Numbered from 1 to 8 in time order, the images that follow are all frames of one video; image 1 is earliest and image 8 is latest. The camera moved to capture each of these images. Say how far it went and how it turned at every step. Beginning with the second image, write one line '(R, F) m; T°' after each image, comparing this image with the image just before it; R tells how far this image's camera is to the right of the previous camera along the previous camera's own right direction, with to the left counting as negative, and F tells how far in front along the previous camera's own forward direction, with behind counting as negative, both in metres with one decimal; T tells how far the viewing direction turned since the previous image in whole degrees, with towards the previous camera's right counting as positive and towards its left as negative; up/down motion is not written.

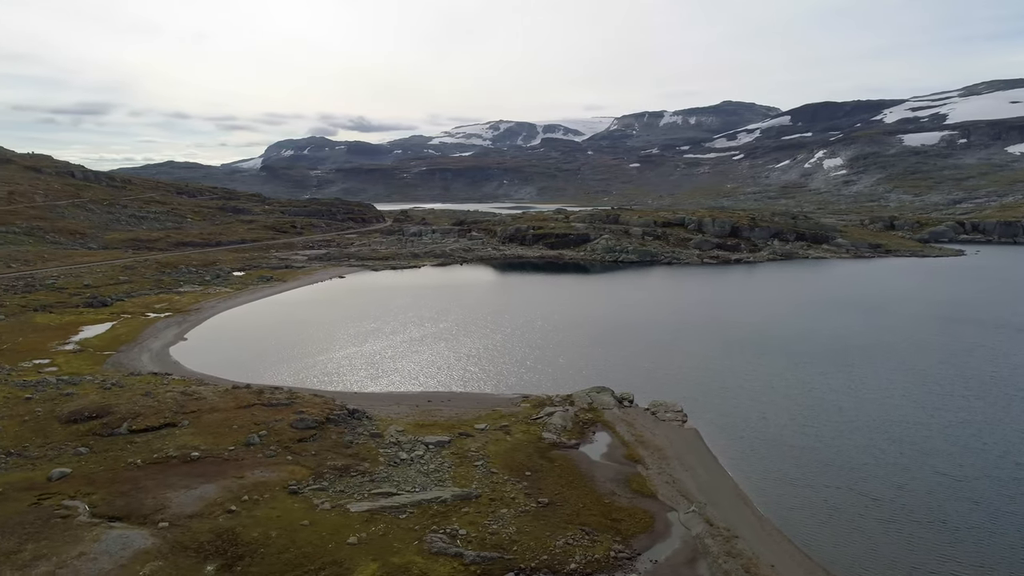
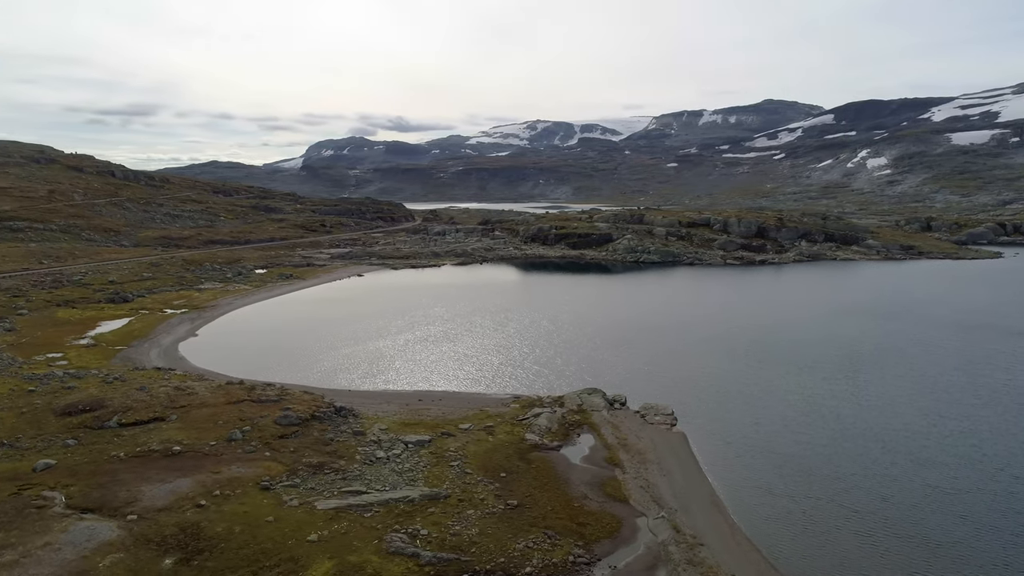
(+3.1, +0.4) m; -3°
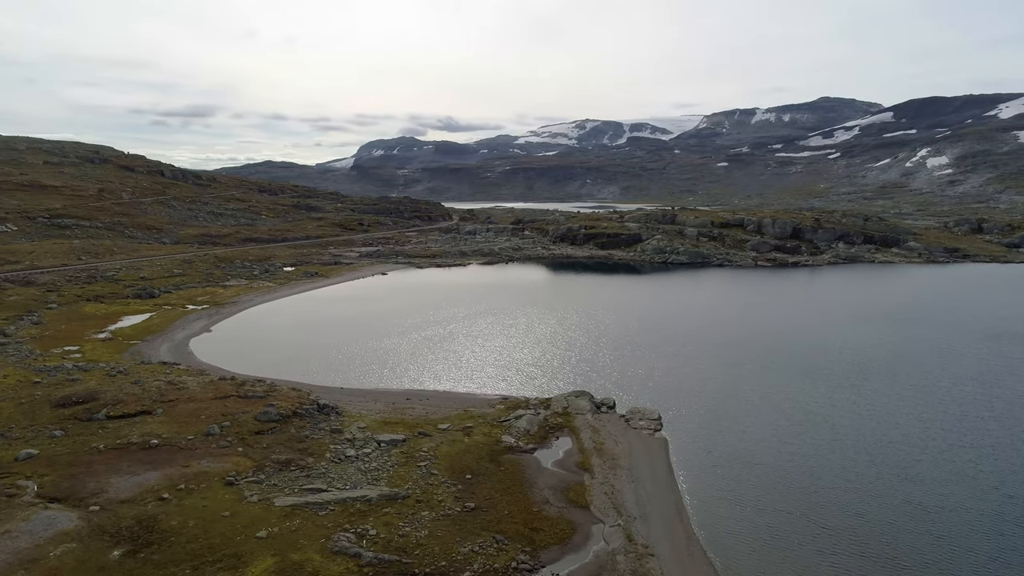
(+4.0, +0.6) m; -4°
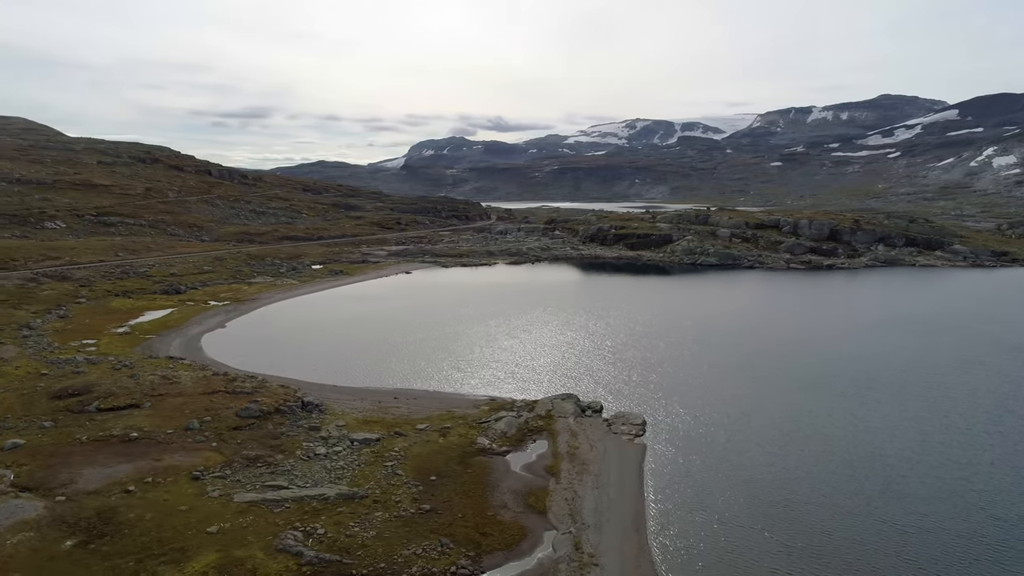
(+4.1, +0.6) m; -4°
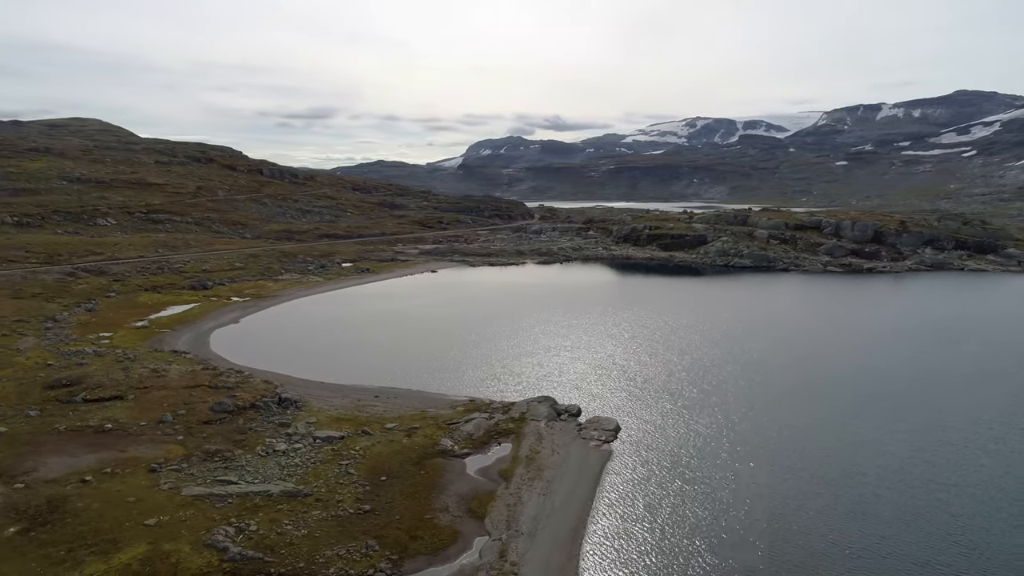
(+5.1, +0.8) m; -5°
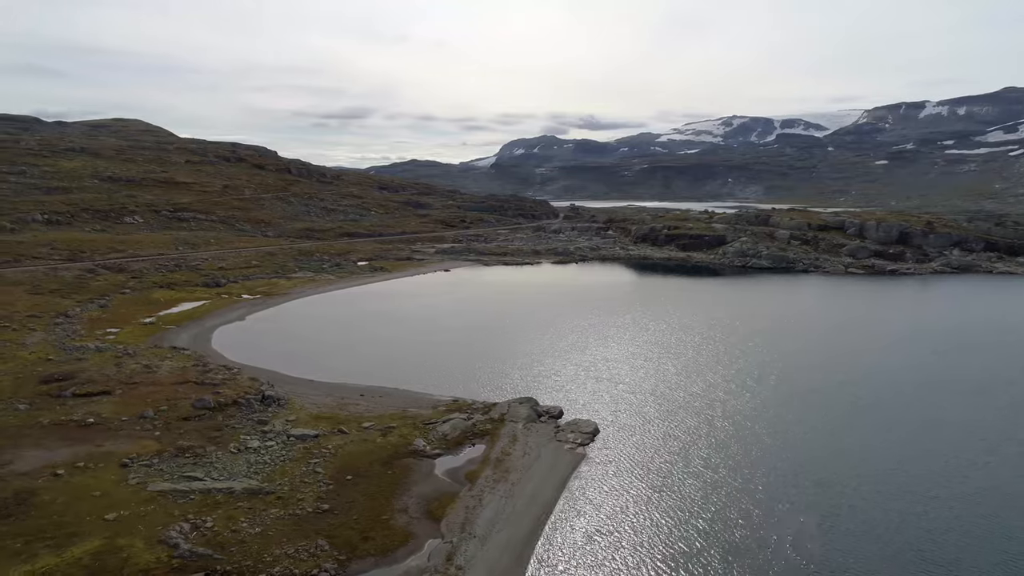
(+3.2, +0.5) m; -3°
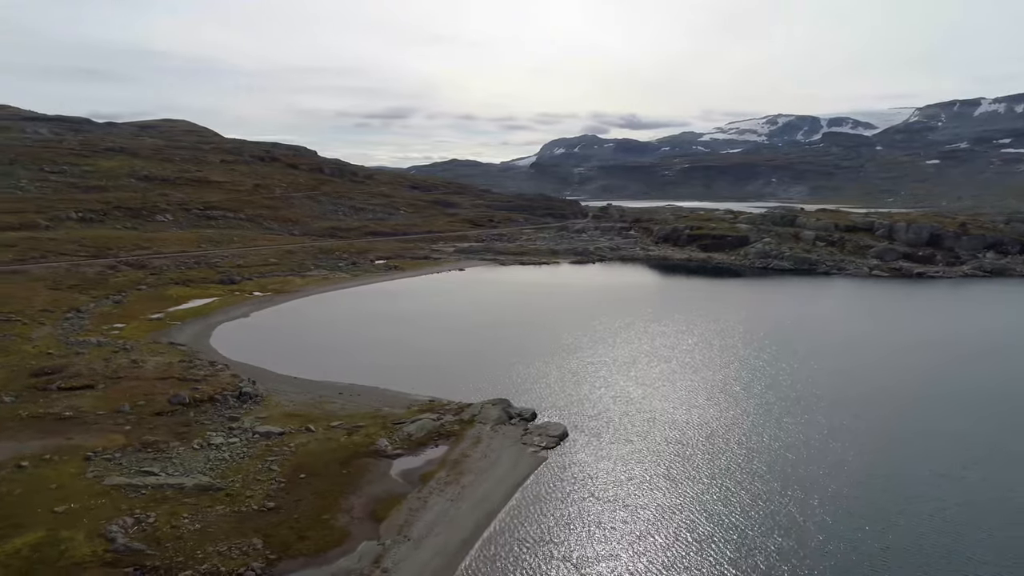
(+4.1, +0.6) m; -3°
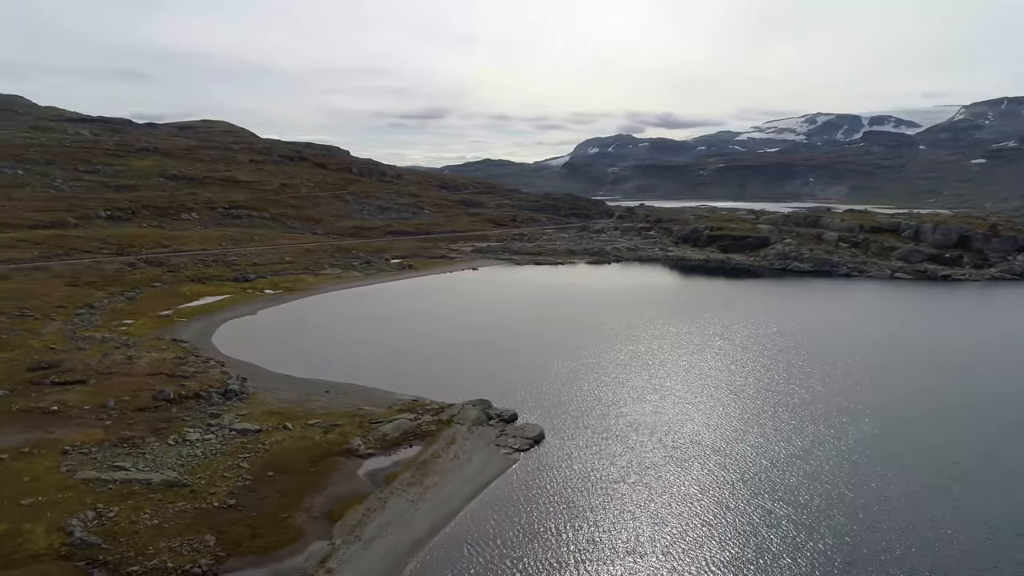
(+3.2, +0.5) m; -3°
